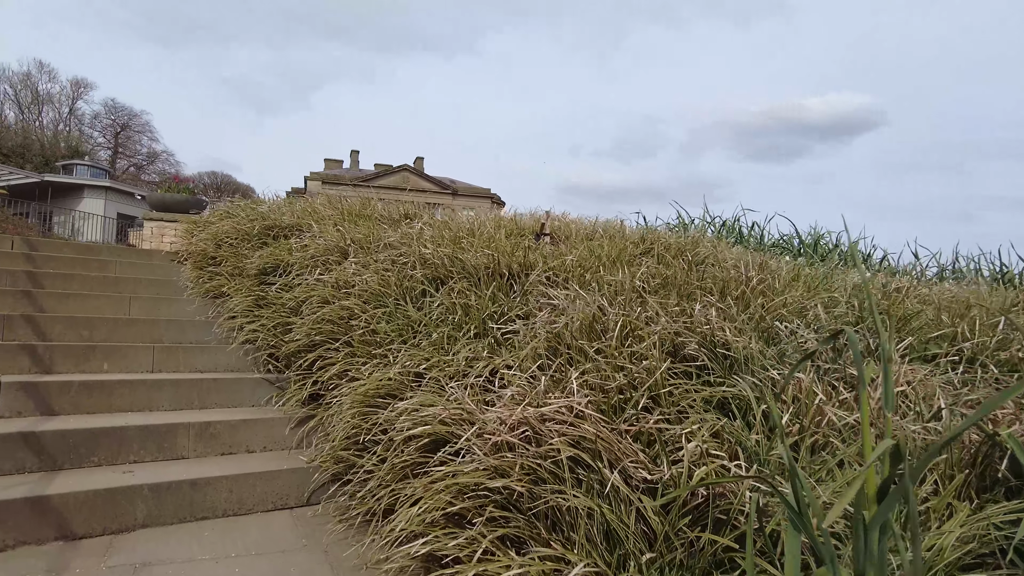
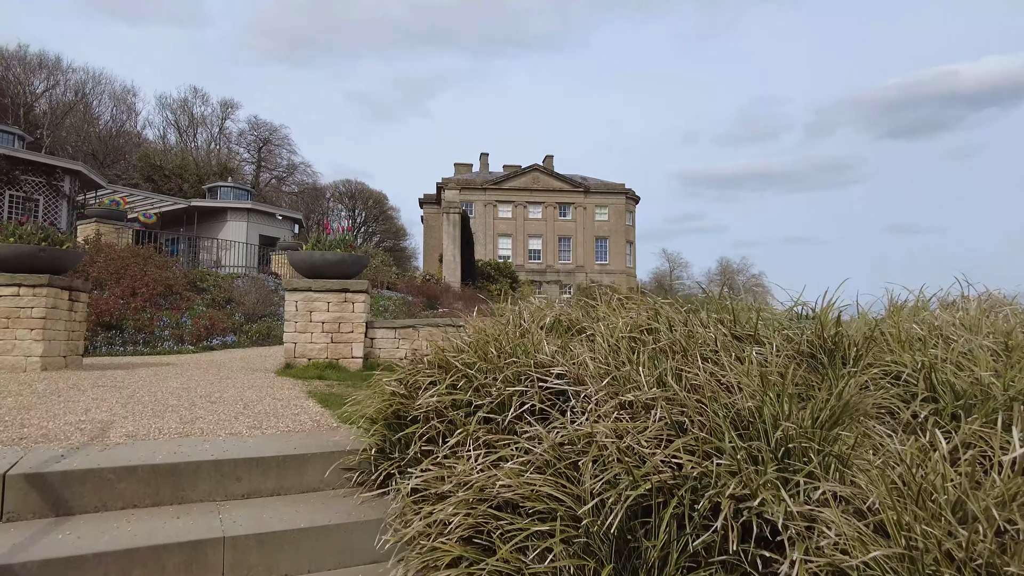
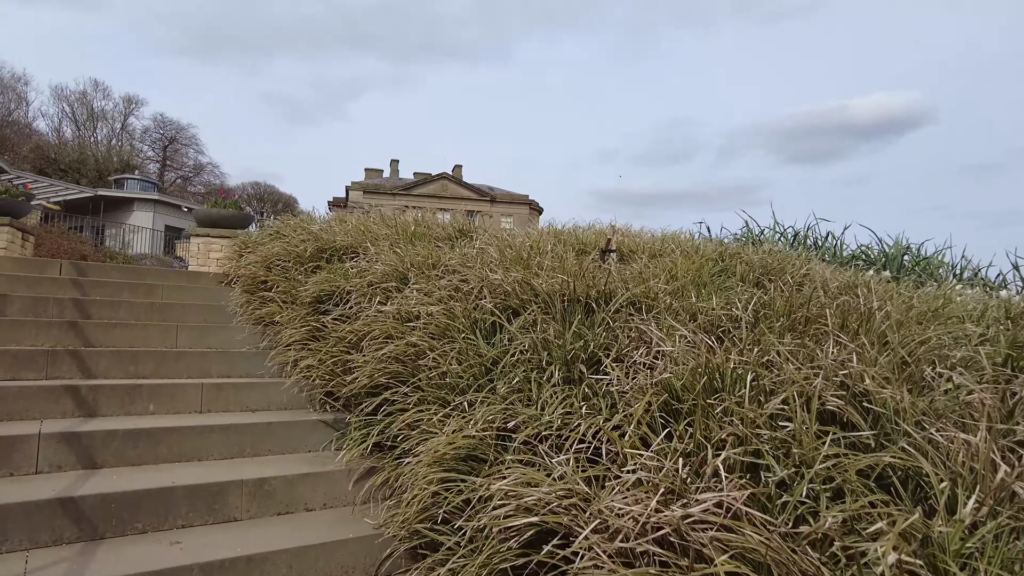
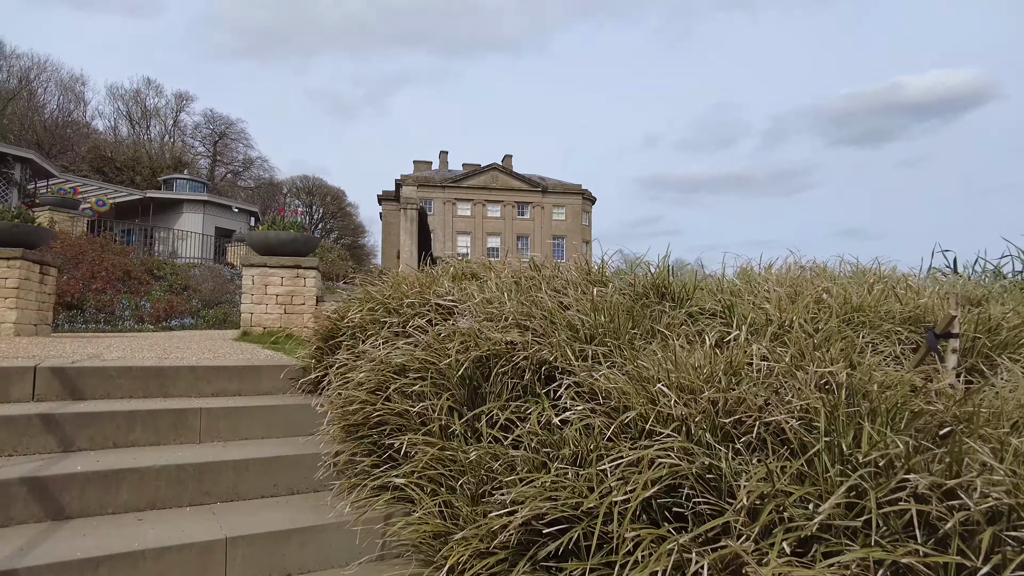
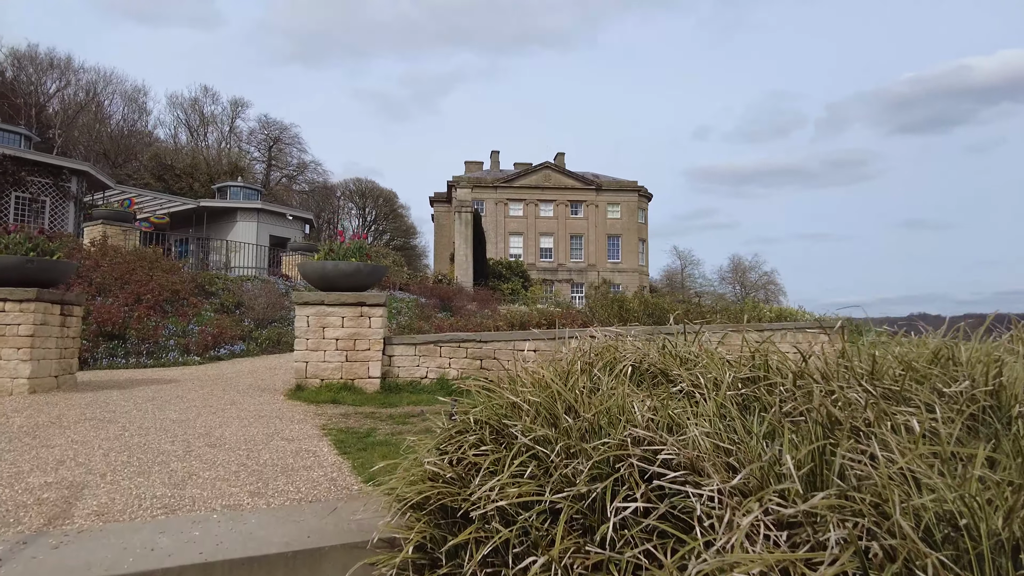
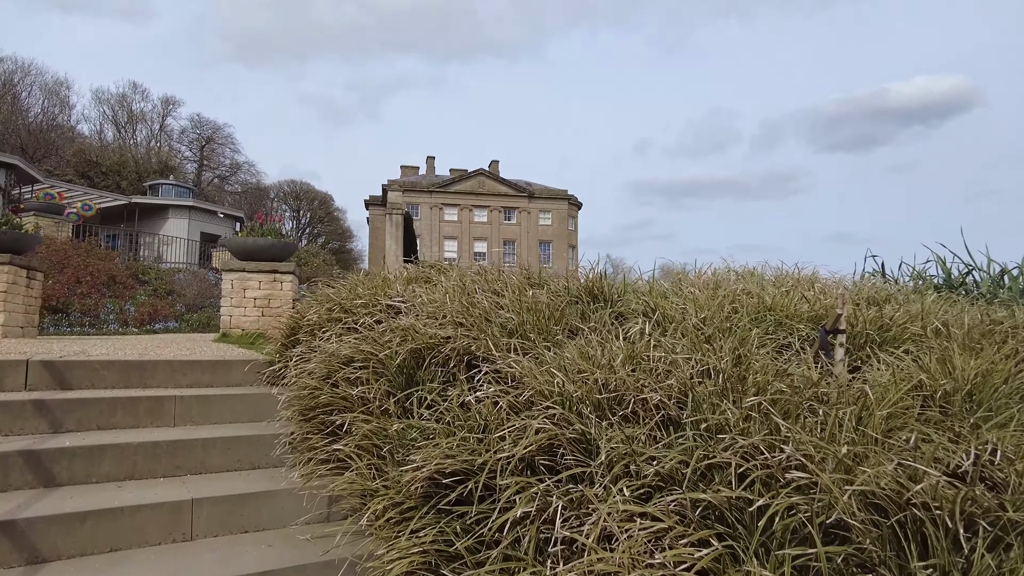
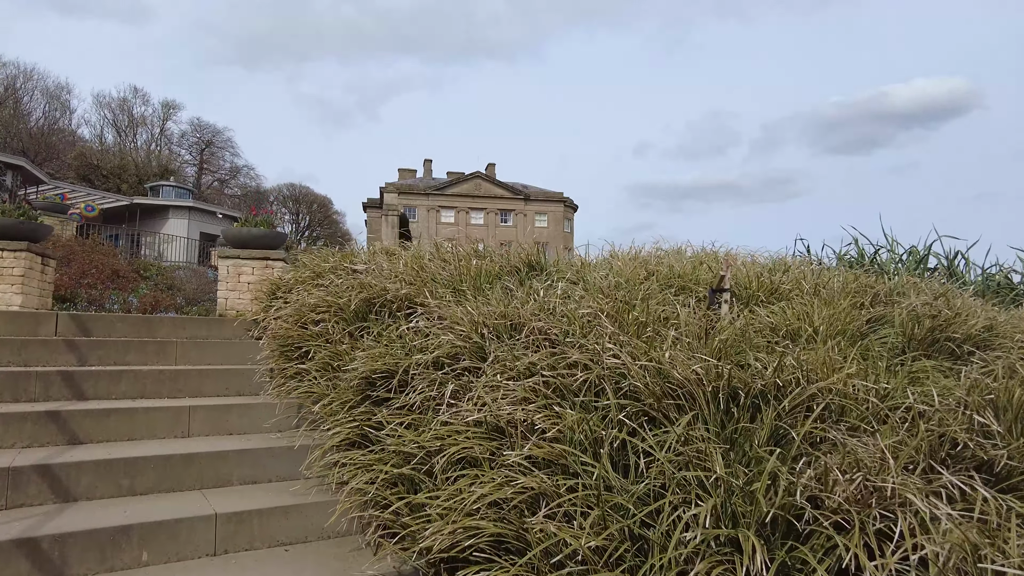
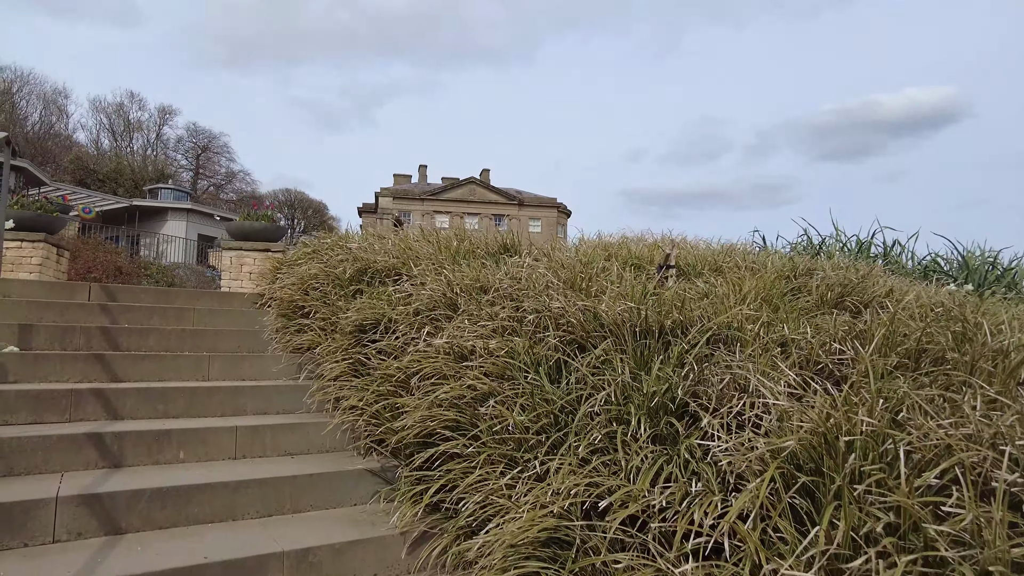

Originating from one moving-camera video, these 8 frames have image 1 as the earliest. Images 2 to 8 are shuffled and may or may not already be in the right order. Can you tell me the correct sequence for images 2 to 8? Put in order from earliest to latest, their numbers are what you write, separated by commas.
3, 8, 7, 6, 4, 2, 5
